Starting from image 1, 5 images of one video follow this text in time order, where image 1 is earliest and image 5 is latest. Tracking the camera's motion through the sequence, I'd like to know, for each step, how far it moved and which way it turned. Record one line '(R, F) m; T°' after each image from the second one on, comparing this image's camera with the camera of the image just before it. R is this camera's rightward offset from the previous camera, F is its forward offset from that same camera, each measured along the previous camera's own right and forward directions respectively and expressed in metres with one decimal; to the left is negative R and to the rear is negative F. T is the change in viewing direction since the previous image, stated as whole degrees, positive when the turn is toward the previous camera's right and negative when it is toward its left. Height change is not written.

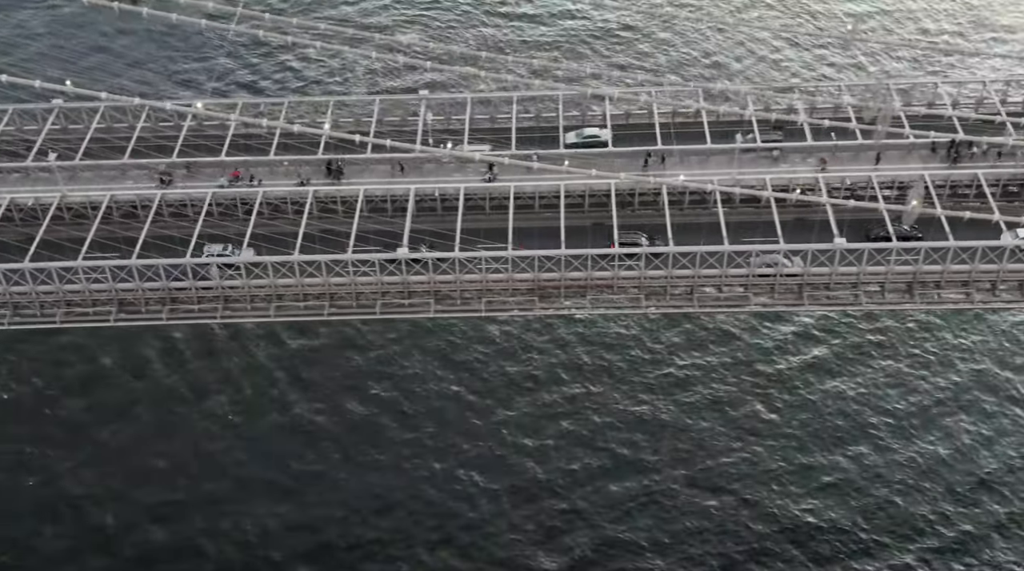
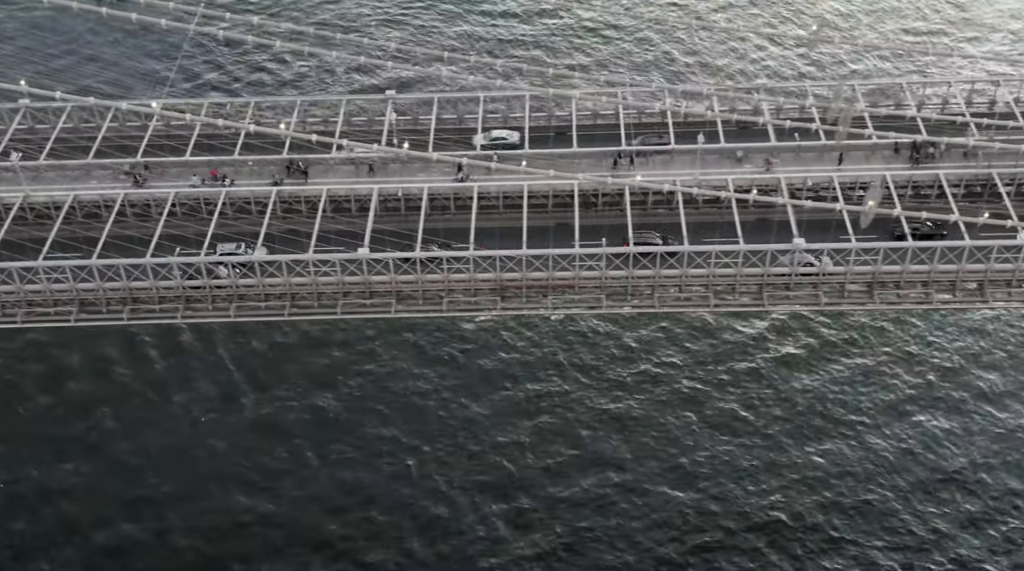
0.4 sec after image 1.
(-6.6, +2.8) m; -3°
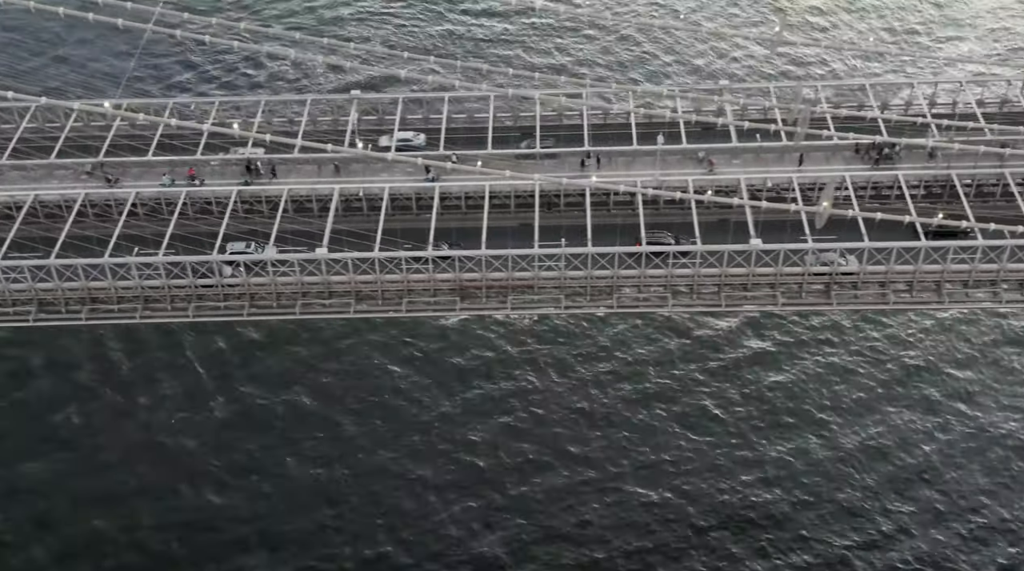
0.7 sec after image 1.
(+1.0, -0.4) m; +1°
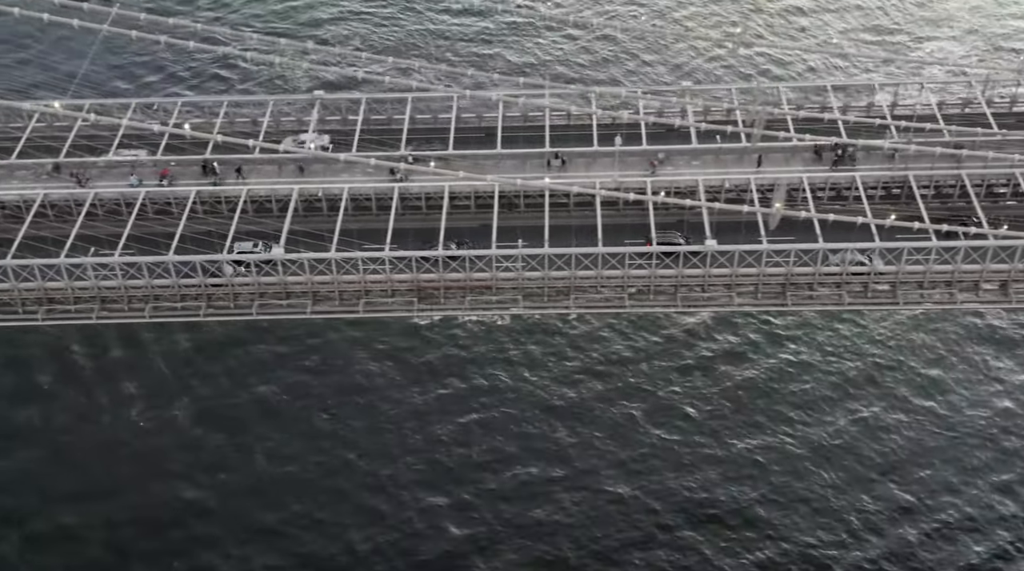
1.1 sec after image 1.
(+1.0, -0.5) m; +1°
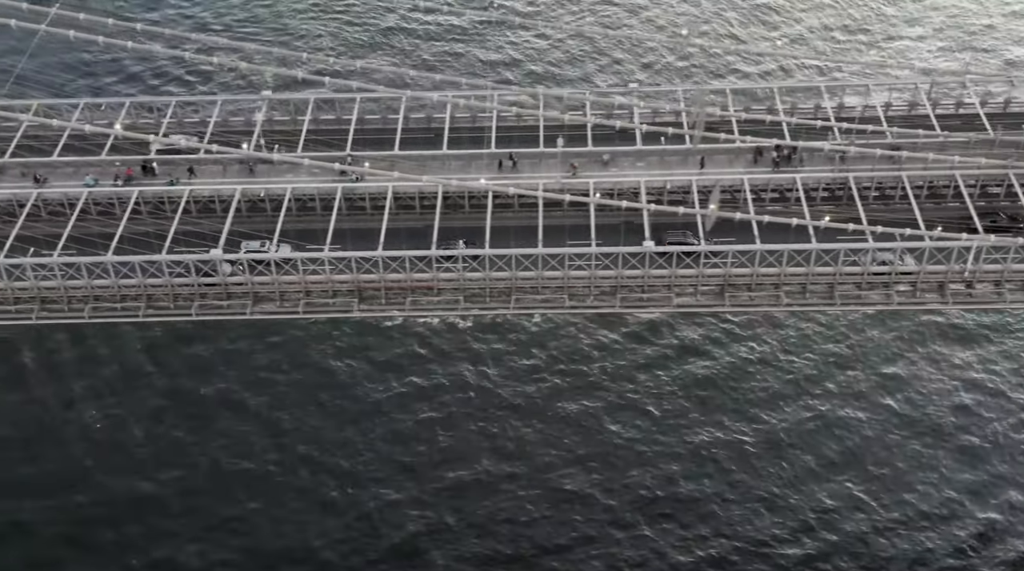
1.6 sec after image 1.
(-2.1, -2.7) m; +2°
